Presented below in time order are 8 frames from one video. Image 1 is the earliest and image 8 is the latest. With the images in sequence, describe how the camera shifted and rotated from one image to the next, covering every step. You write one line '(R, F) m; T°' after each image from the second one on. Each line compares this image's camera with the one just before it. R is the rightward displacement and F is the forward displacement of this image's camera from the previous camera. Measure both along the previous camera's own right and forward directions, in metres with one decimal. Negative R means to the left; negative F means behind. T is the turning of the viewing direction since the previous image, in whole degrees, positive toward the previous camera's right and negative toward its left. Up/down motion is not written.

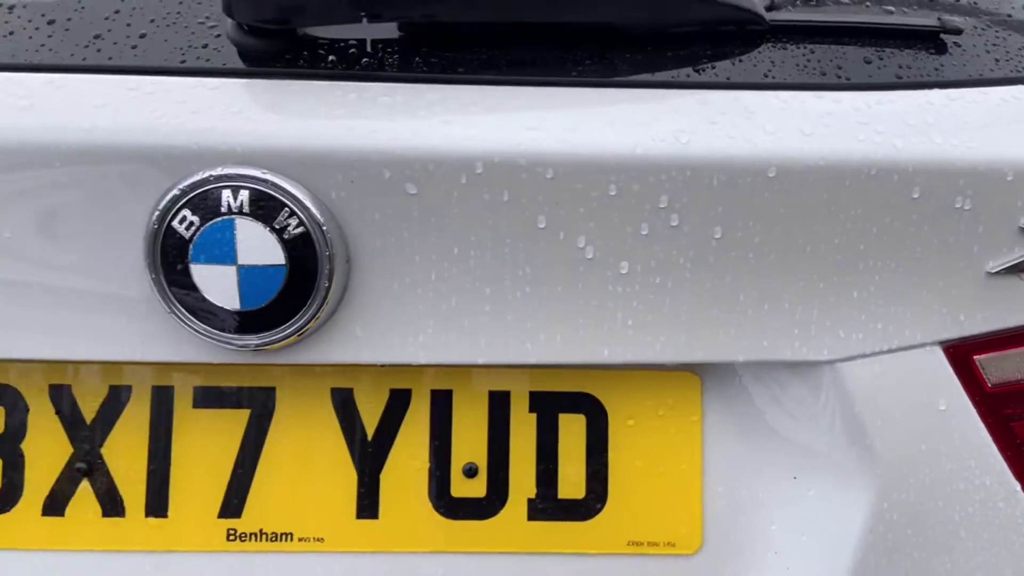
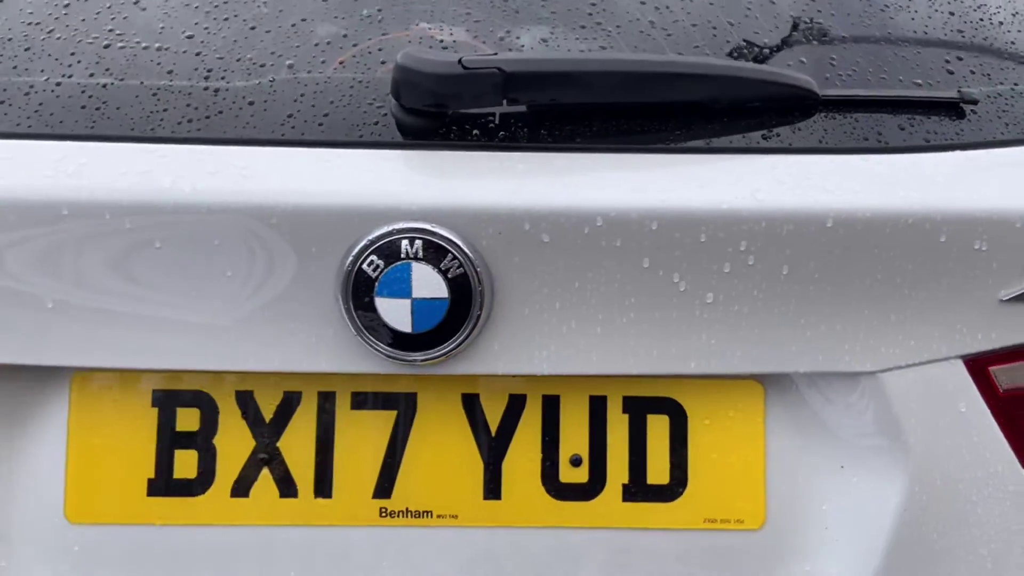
(-0.1, -0.1) m; 0°
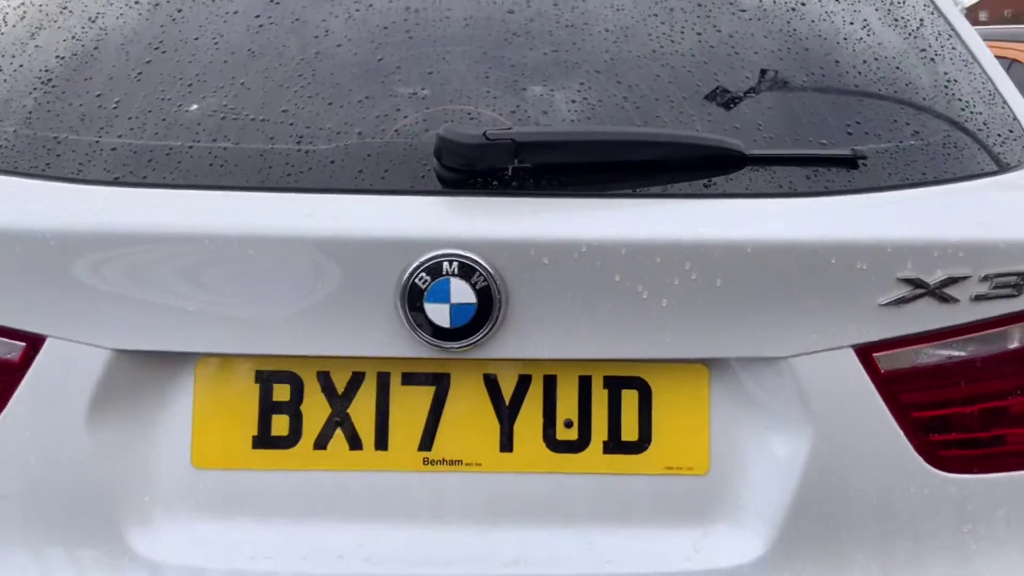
(0.0, -0.3) m; 0°
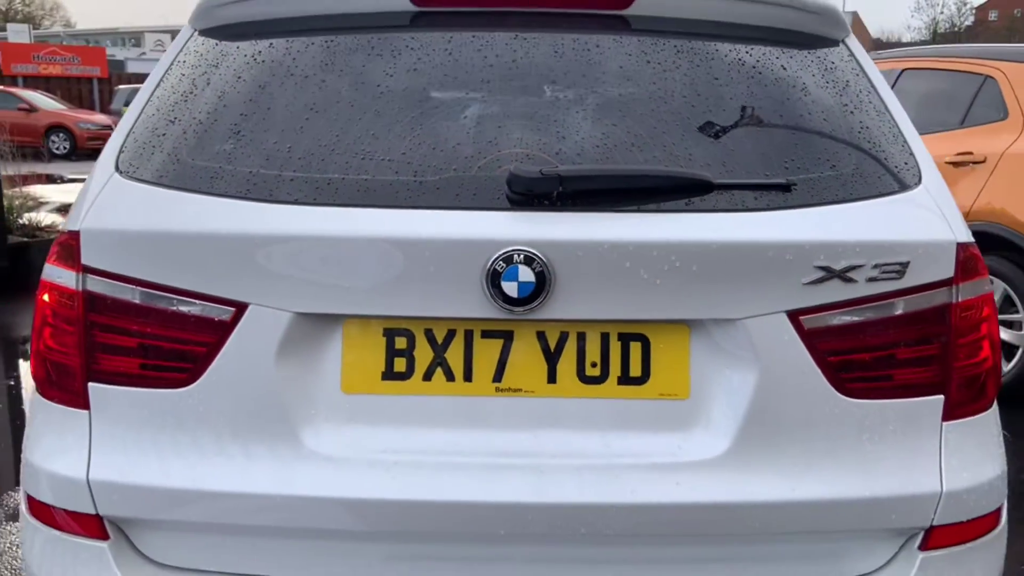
(-0.1, -0.5) m; -1°
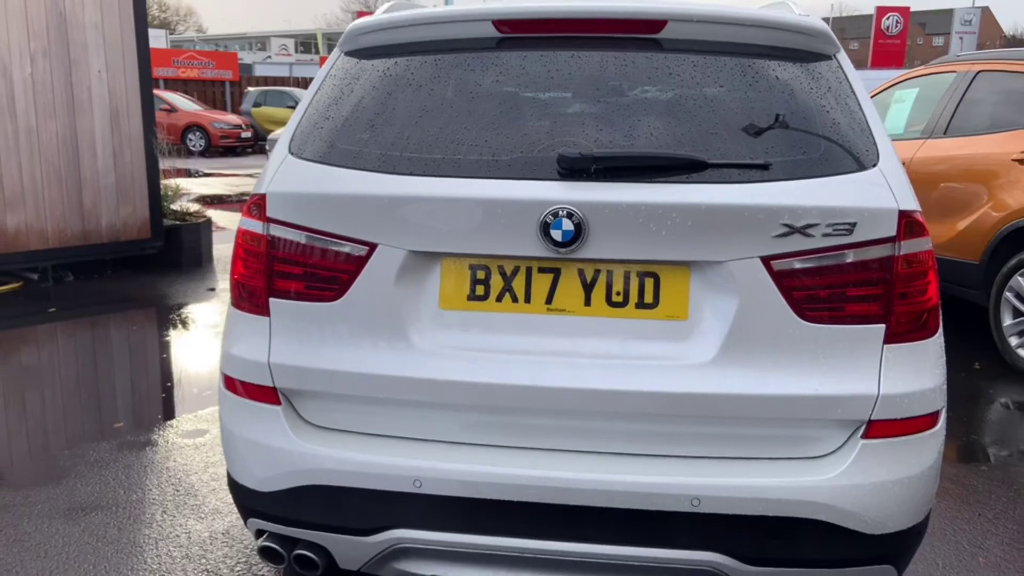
(+0.1, -0.6) m; -7°
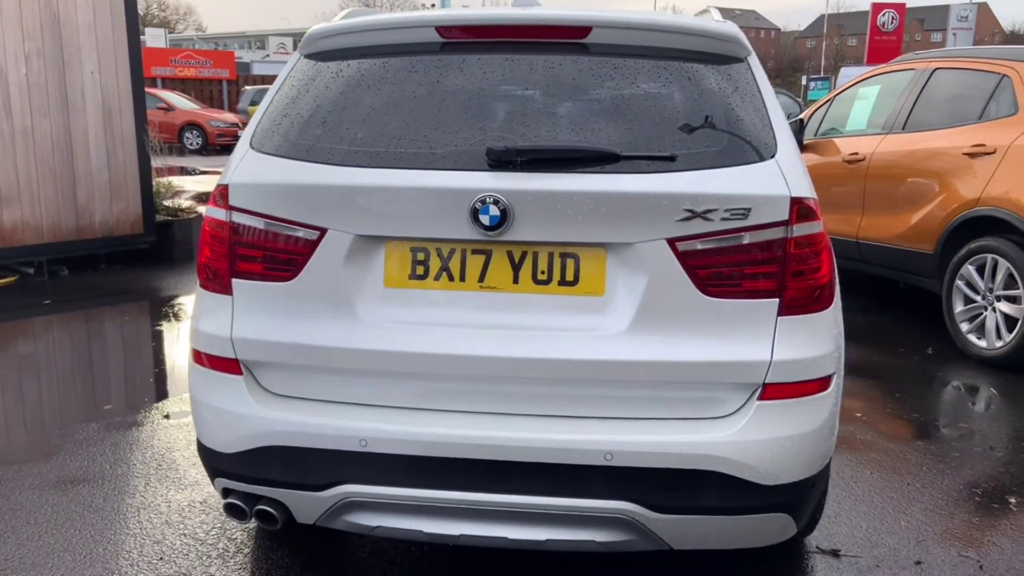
(+0.2, -0.3) m; 0°
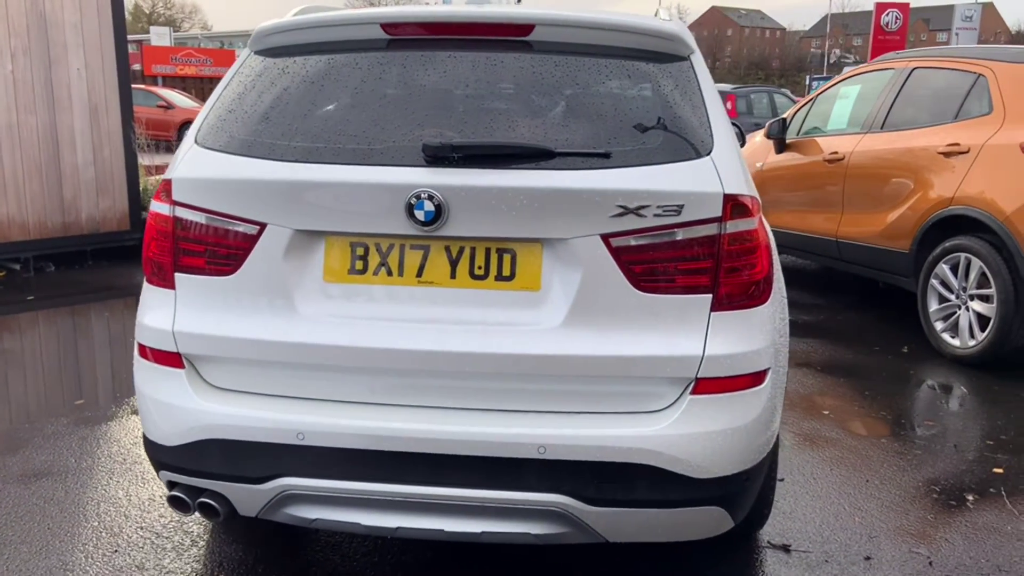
(+0.2, 0.0) m; 0°
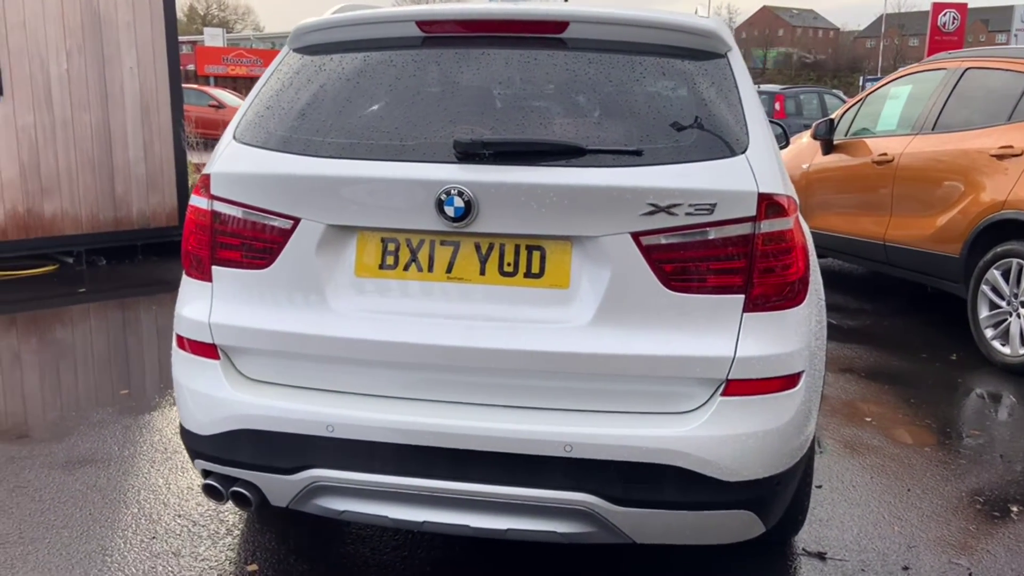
(0.0, 0.0) m; -3°
